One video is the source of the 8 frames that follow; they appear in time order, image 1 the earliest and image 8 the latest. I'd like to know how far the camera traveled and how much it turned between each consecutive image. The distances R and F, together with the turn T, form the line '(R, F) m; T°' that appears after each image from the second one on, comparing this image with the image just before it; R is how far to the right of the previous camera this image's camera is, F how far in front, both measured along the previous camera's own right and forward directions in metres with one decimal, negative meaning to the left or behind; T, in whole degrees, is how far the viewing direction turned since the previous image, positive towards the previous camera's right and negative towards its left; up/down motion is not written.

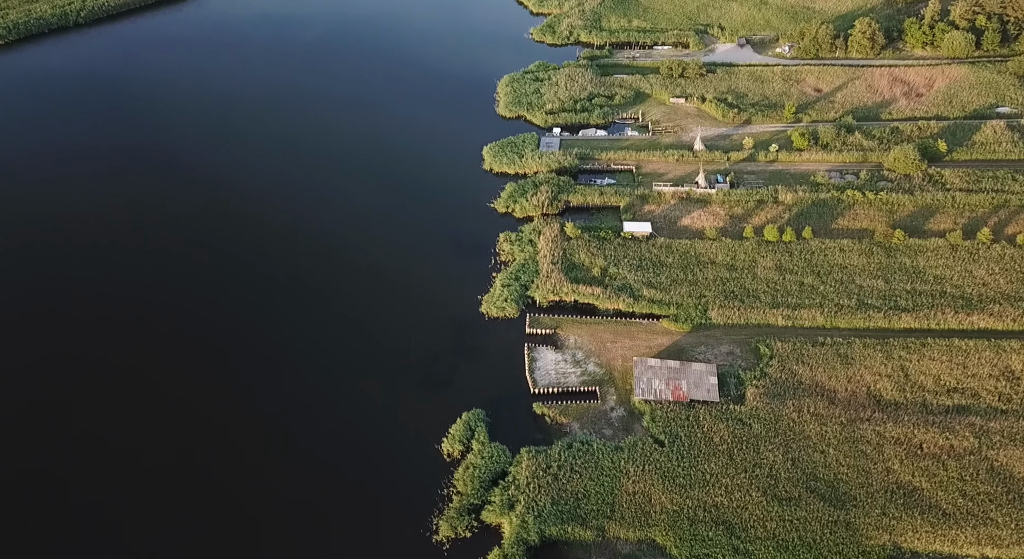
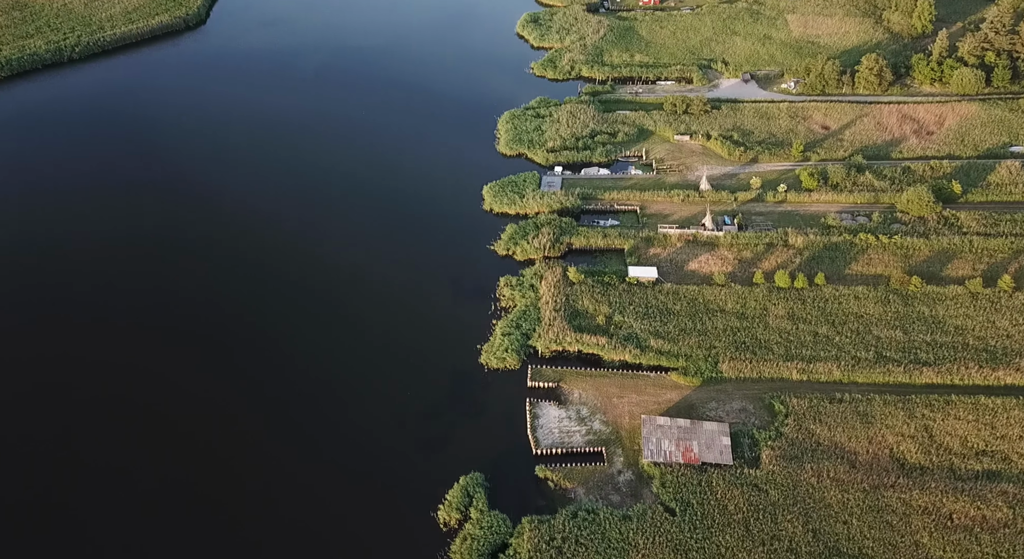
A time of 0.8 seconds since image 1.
(0.0, +1.8) m; 0°
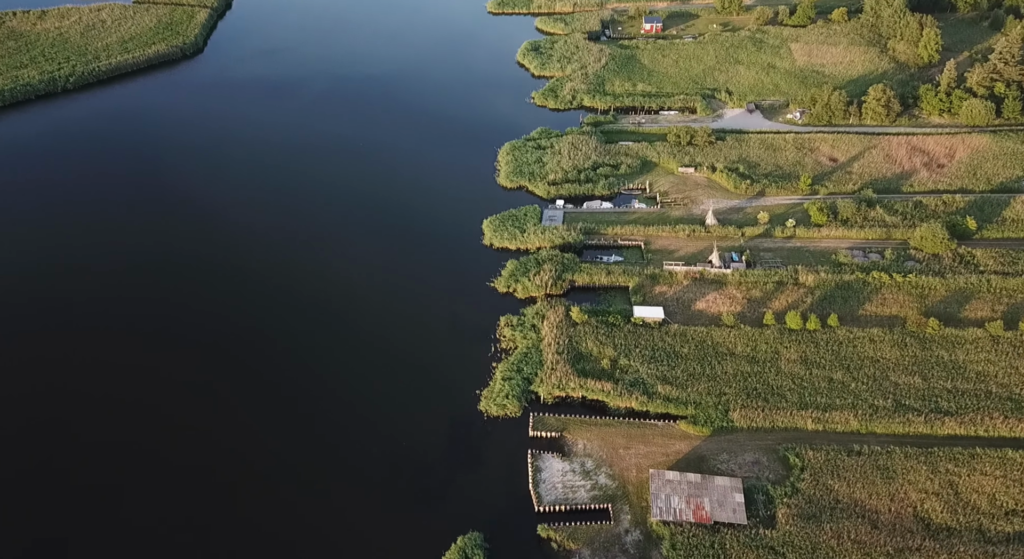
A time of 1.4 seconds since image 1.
(0.0, +1.6) m; 0°
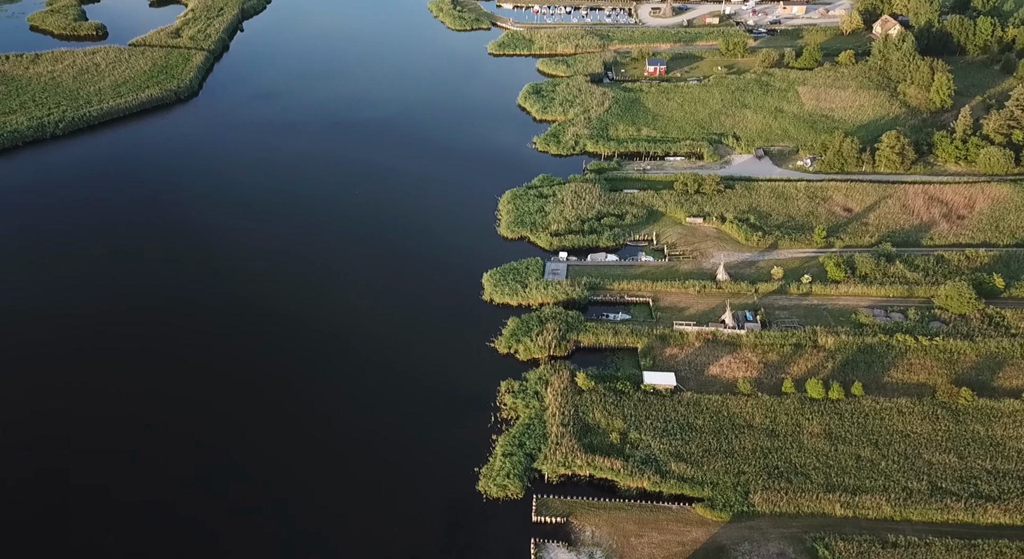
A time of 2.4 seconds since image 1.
(0.0, +2.7) m; 0°
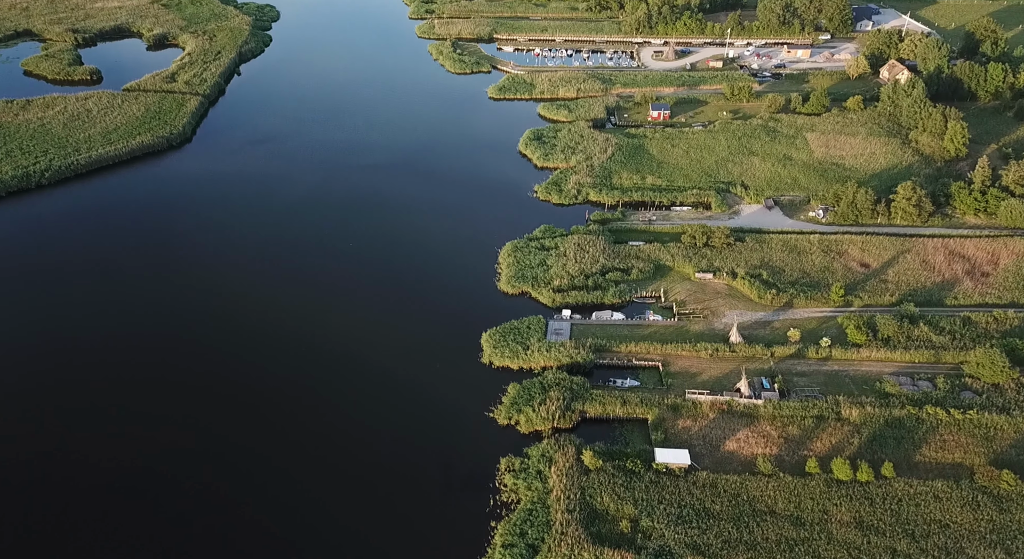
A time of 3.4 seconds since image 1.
(0.0, +2.9) m; 0°
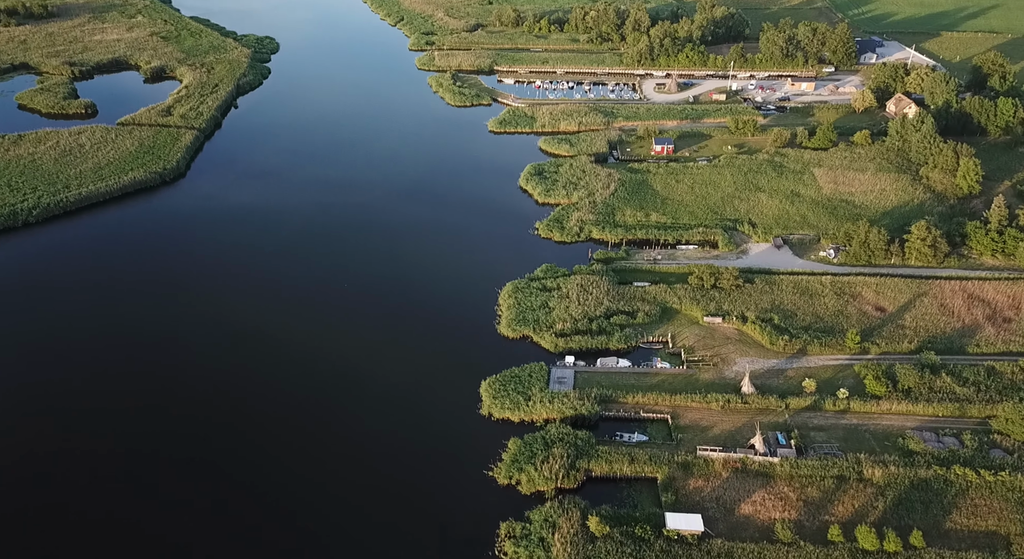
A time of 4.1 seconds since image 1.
(0.0, +2.3) m; 0°
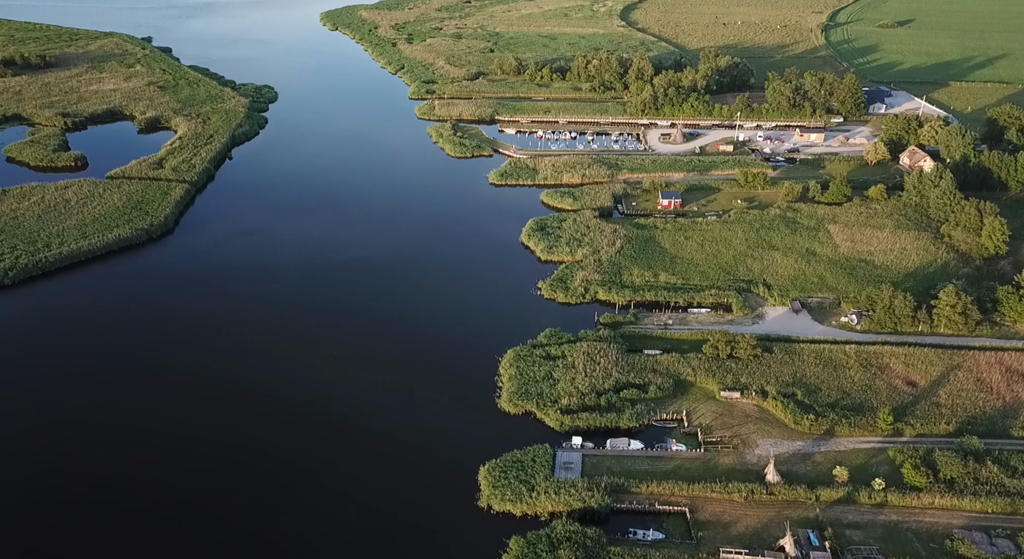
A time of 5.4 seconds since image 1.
(0.0, +3.9) m; 0°
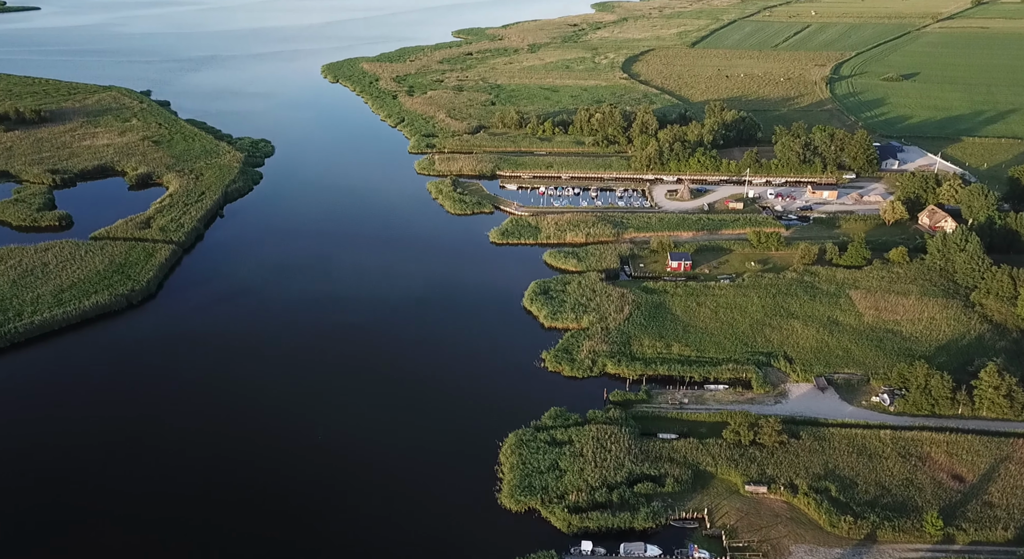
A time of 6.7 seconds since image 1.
(0.0, +4.7) m; 0°
